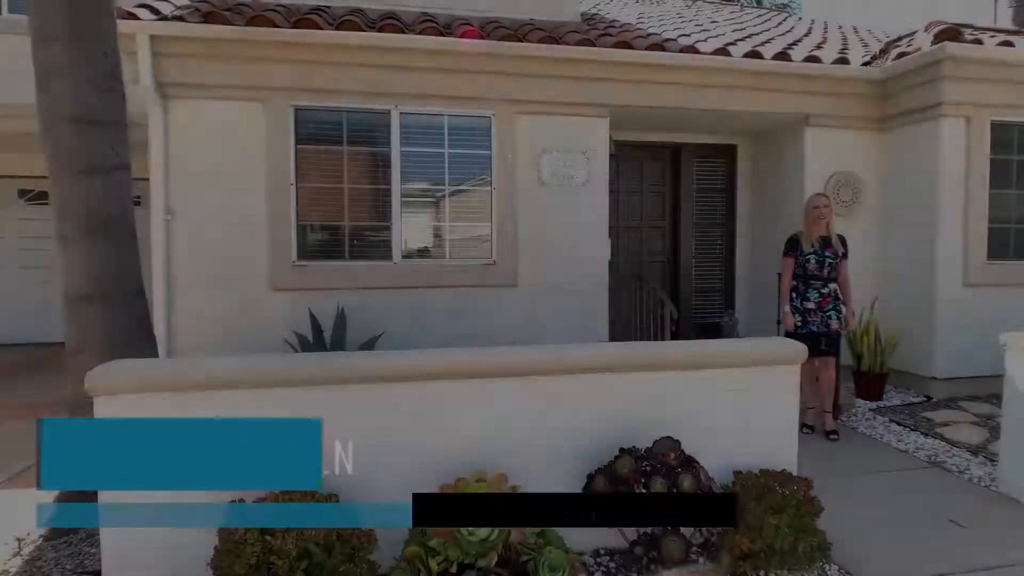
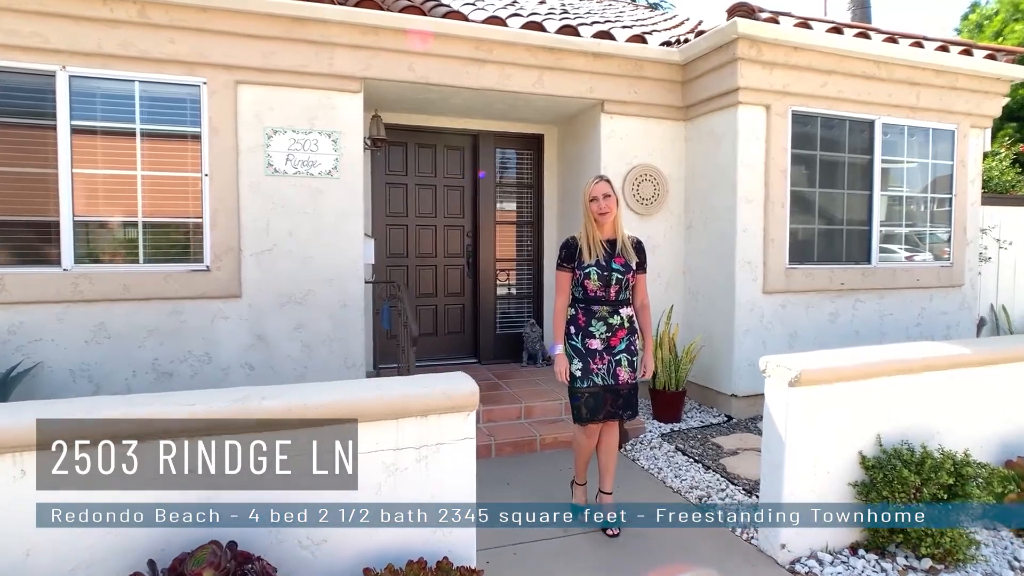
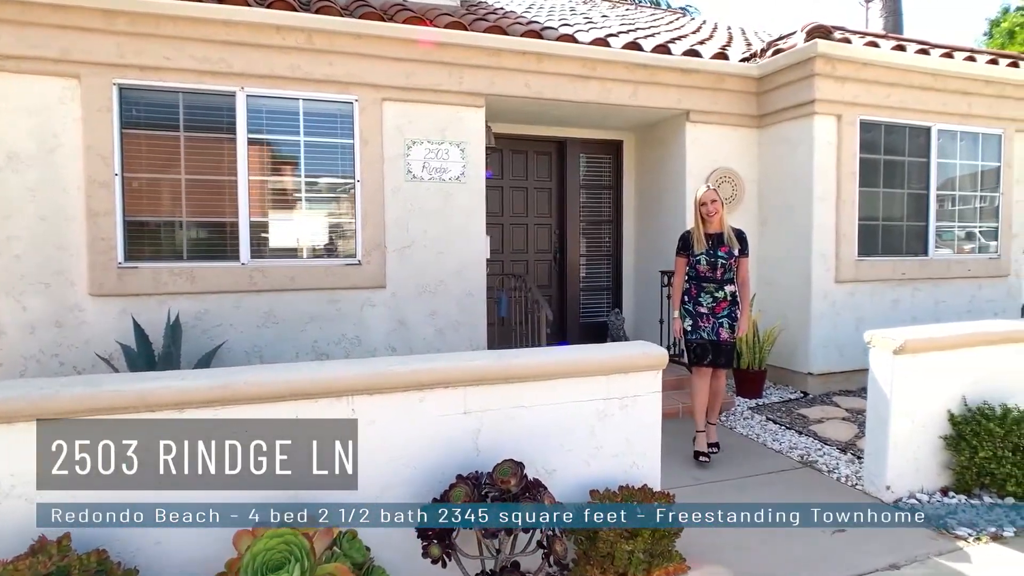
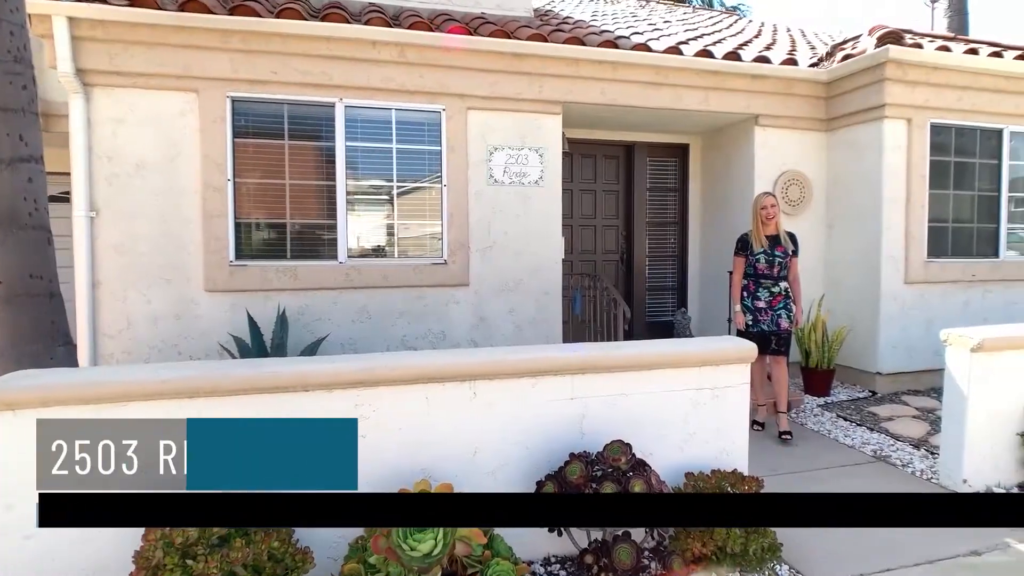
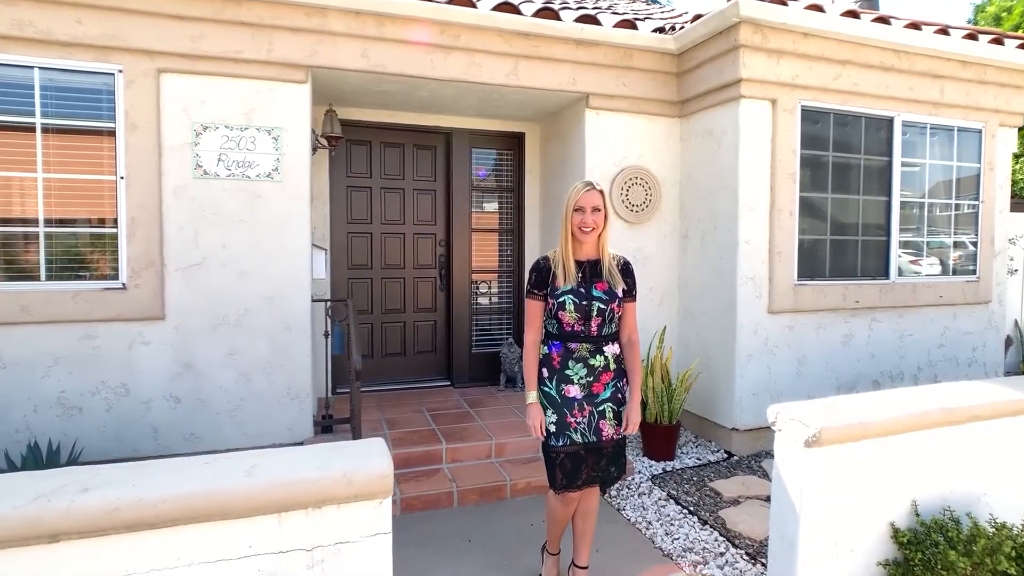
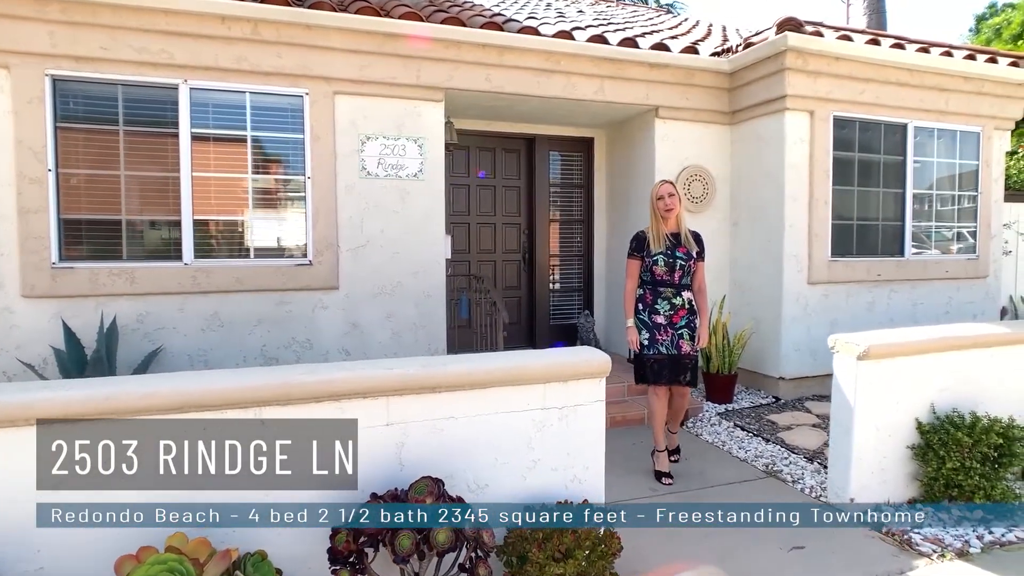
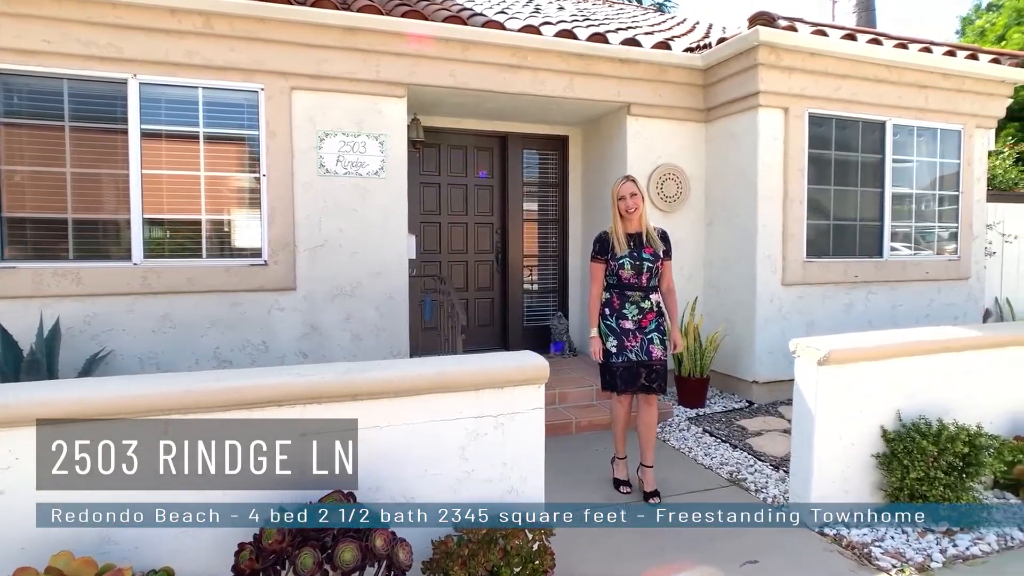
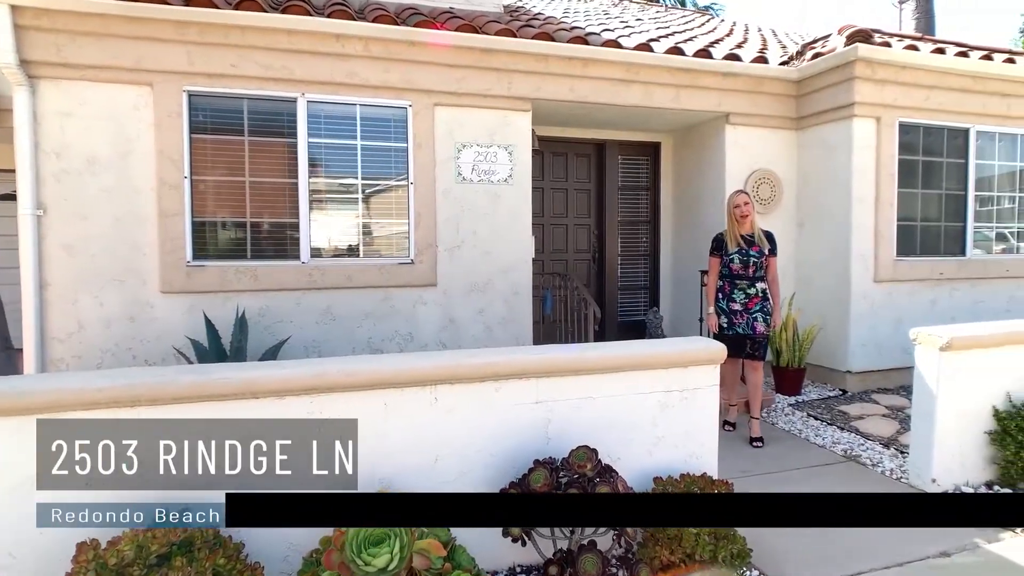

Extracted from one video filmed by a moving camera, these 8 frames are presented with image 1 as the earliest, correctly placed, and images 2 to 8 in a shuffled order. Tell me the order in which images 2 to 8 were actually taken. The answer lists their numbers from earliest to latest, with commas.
4, 8, 3, 6, 7, 2, 5
